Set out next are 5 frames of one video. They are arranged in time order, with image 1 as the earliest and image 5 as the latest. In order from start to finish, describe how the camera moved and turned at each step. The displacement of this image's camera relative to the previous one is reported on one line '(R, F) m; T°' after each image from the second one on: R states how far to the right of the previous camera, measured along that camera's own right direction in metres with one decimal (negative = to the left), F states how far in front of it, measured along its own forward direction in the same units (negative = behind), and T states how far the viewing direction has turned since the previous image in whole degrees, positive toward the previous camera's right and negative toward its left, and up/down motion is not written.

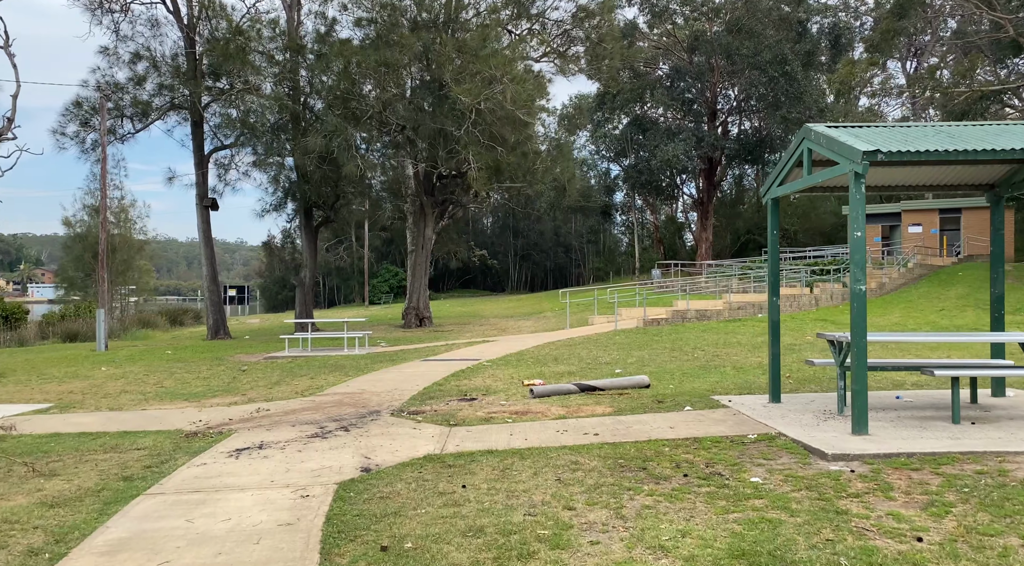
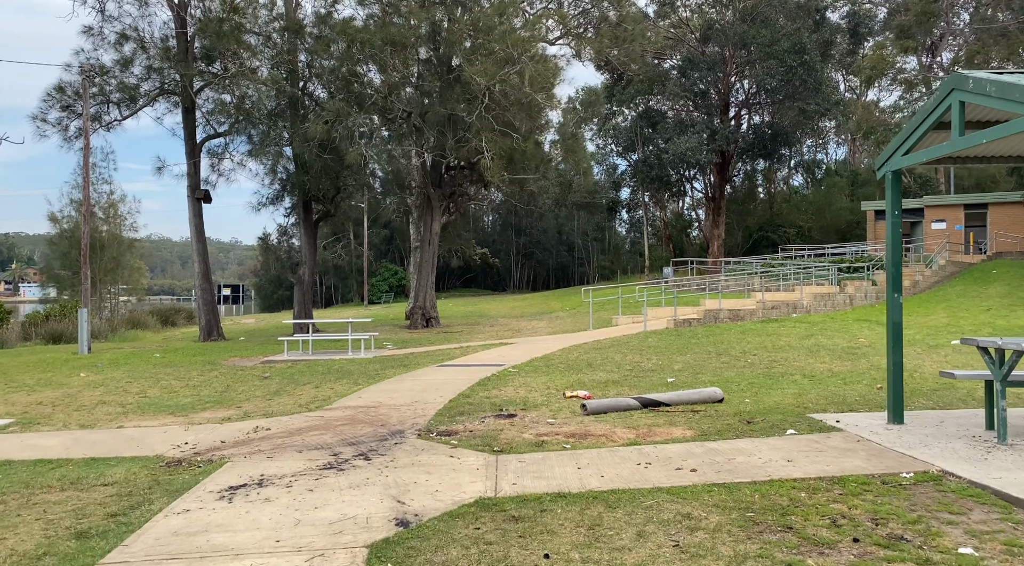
(-0.5, +1.5) m; 0°
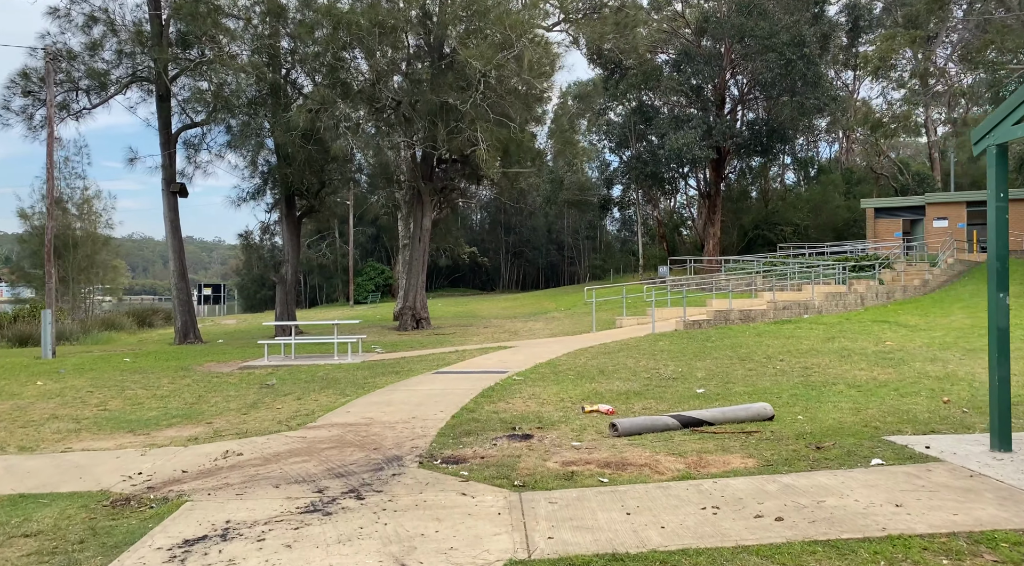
(-0.3, +1.2) m; +1°
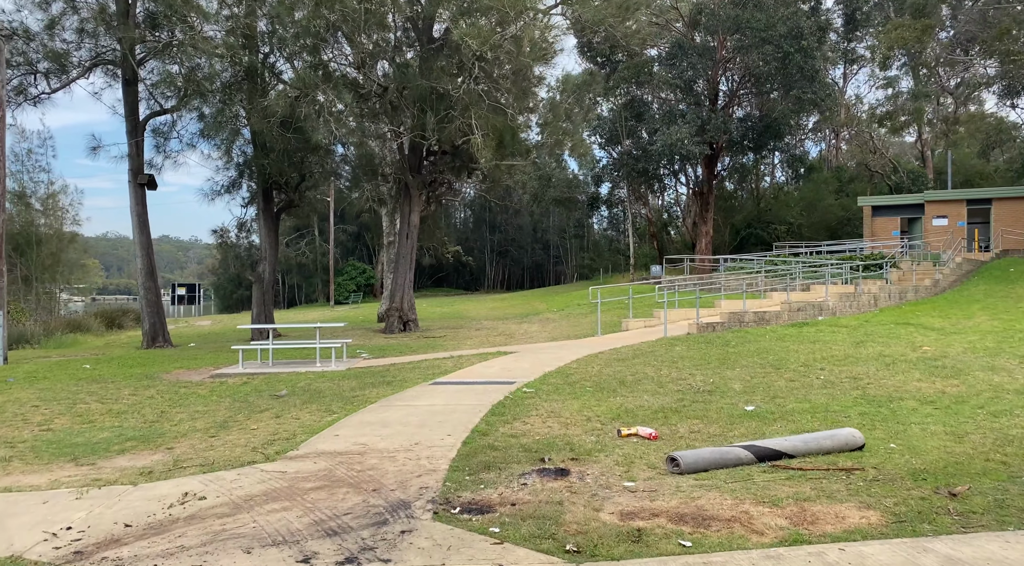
(-0.4, +1.3) m; +1°
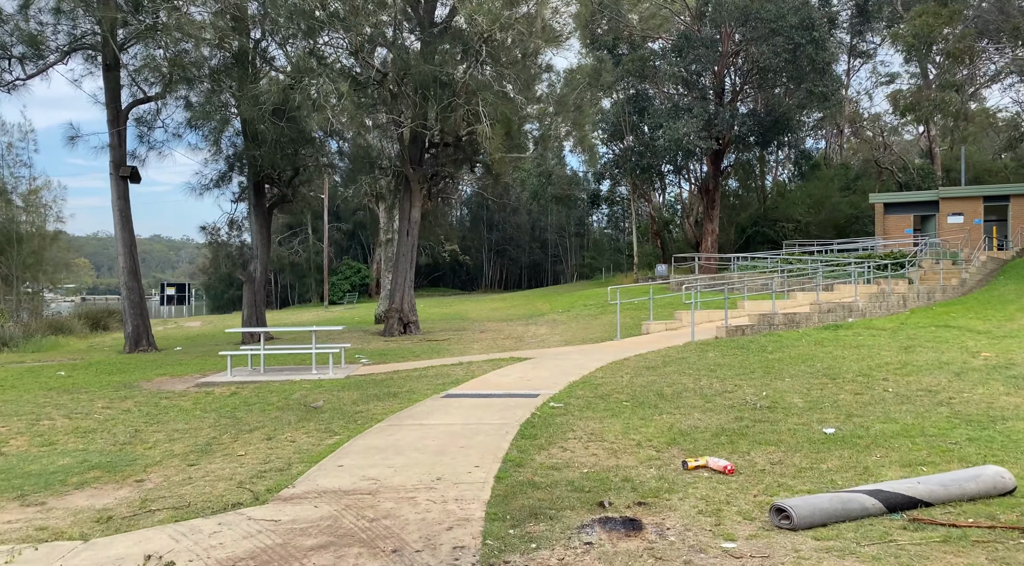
(-0.3, +1.2) m; 0°
